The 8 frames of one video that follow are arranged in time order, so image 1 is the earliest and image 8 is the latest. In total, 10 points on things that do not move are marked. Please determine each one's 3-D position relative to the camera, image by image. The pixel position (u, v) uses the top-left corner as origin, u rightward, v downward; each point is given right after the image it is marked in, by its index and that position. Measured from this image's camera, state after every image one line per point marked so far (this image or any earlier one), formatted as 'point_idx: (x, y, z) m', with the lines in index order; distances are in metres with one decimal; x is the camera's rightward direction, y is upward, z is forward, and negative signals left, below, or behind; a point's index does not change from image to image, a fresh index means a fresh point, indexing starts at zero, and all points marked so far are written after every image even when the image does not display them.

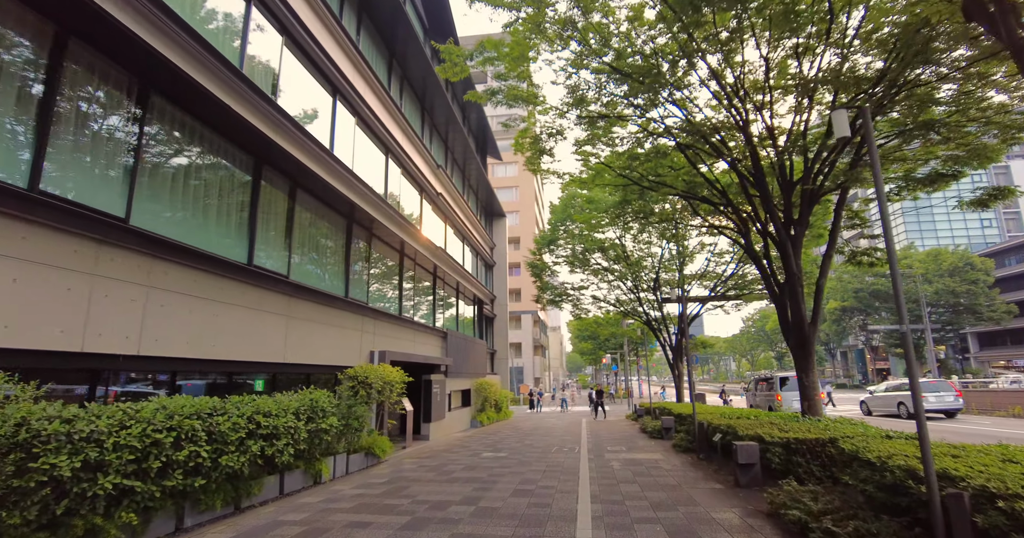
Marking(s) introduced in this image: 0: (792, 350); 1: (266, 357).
0: (+5.5, -1.6, +9.8) m
1: (-3.7, -1.3, +7.3) m
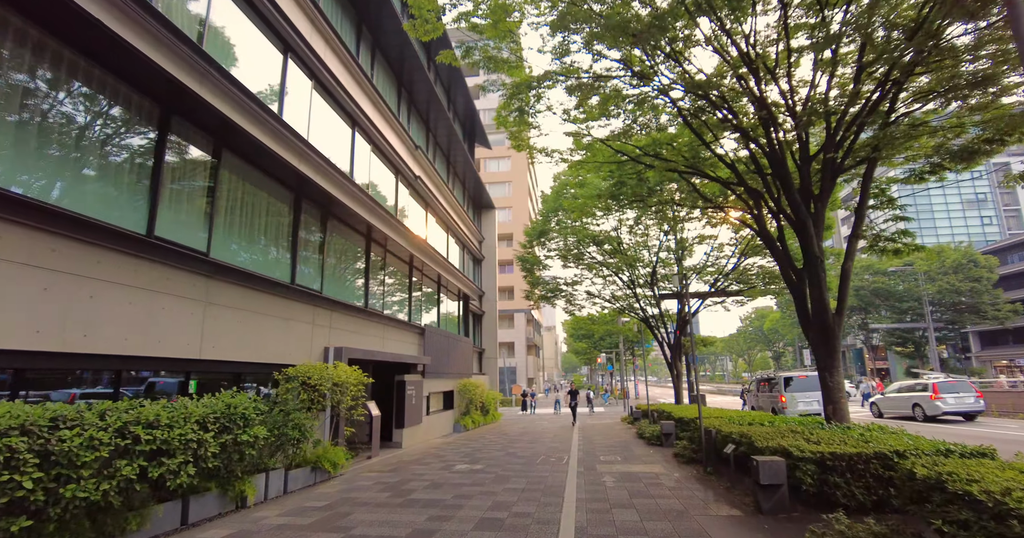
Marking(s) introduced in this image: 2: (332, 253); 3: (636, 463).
0: (+5.1, -1.3, +8.5) m
1: (-4.0, -1.0, +5.9) m
2: (-3.8, +0.2, +11.8) m
3: (+2.3, -3.7, +9.6) m
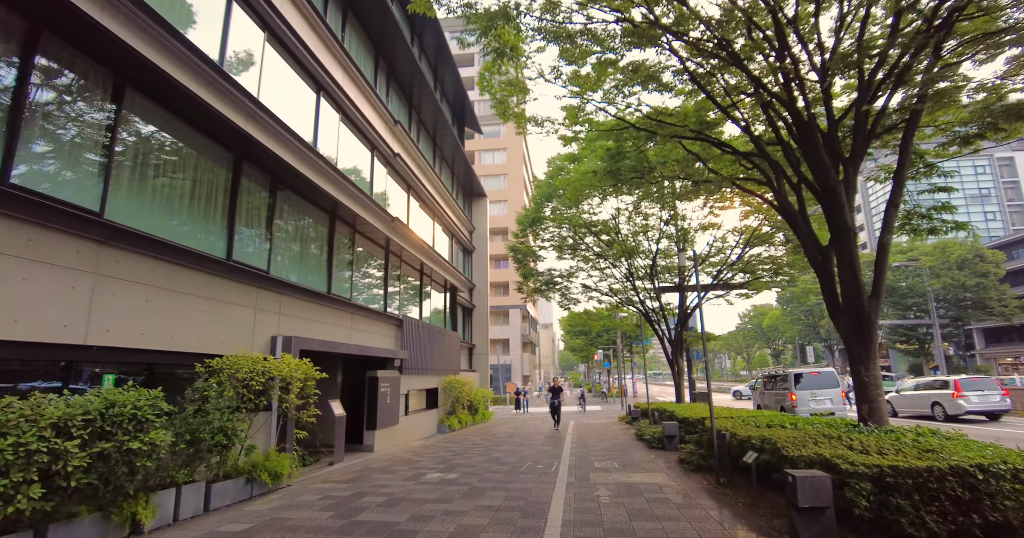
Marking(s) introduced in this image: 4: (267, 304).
0: (+4.8, -0.9, +7.2) m
1: (-4.3, -0.6, +4.6) m
2: (-4.1, +0.6, +10.5) m
3: (+2.0, -3.3, +8.3) m
4: (-3.8, -0.6, +7.8) m
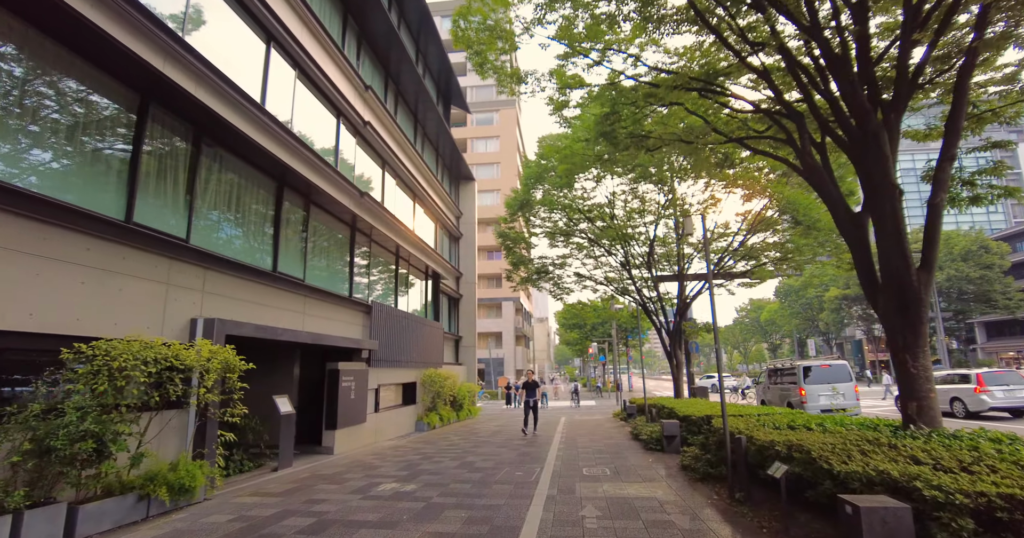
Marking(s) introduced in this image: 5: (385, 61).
0: (+4.4, -0.6, +5.9) m
1: (-4.7, -0.2, +3.3) m
2: (-4.5, +1.0, +9.1) m
3: (+1.6, -2.9, +7.0) m
4: (-4.2, -0.1, +6.4) m
5: (-3.9, +6.2, +15.3) m
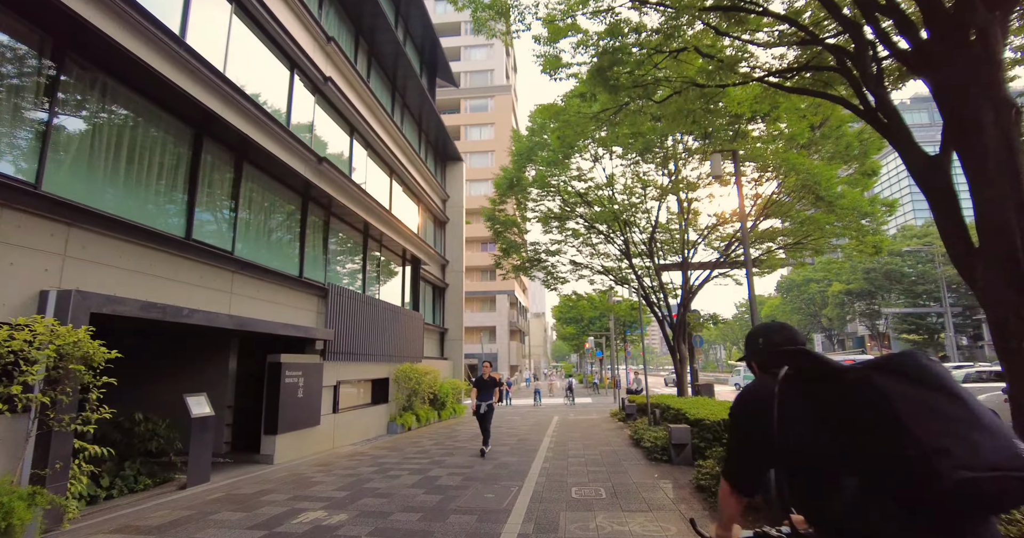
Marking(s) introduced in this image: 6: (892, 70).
0: (+4.1, -0.2, +4.3) m
1: (-5.0, +0.2, +1.6) m
2: (-4.9, +1.4, +7.4) m
3: (+1.3, -2.5, +5.4) m
4: (-4.5, +0.3, +4.7) m
5: (-4.2, +6.7, +13.5) m
6: (+4.7, +2.5, +6.2) m
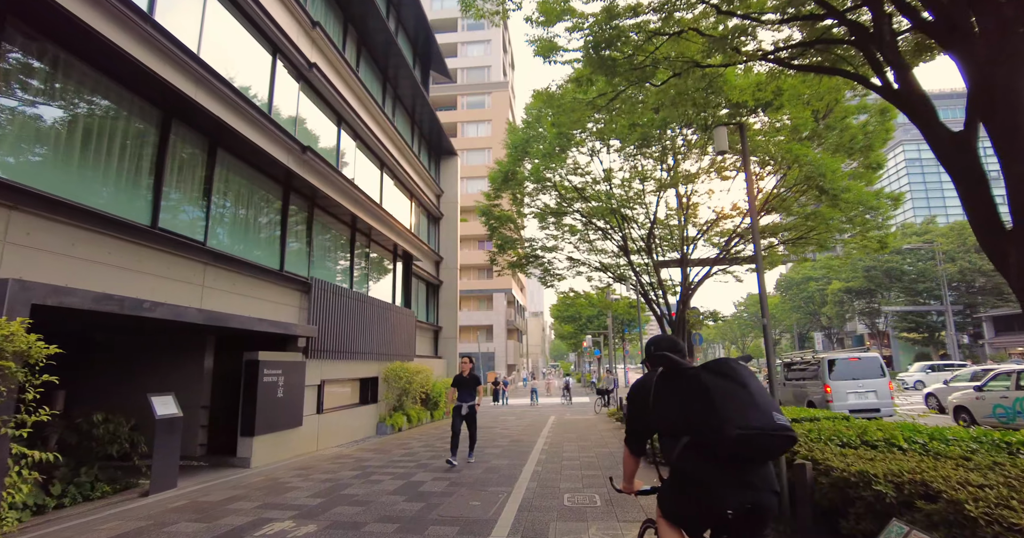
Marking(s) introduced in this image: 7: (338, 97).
0: (+3.9, -0.1, +3.9) m
1: (-5.1, +0.3, +1.1) m
2: (-5.0, +1.5, +6.9) m
3: (+1.1, -2.4, +4.9) m
4: (-4.7, +0.4, +4.3) m
5: (-4.4, +6.8, +13.1) m
6: (+4.6, +2.6, +5.8) m
7: (-4.2, +4.1, +12.2) m
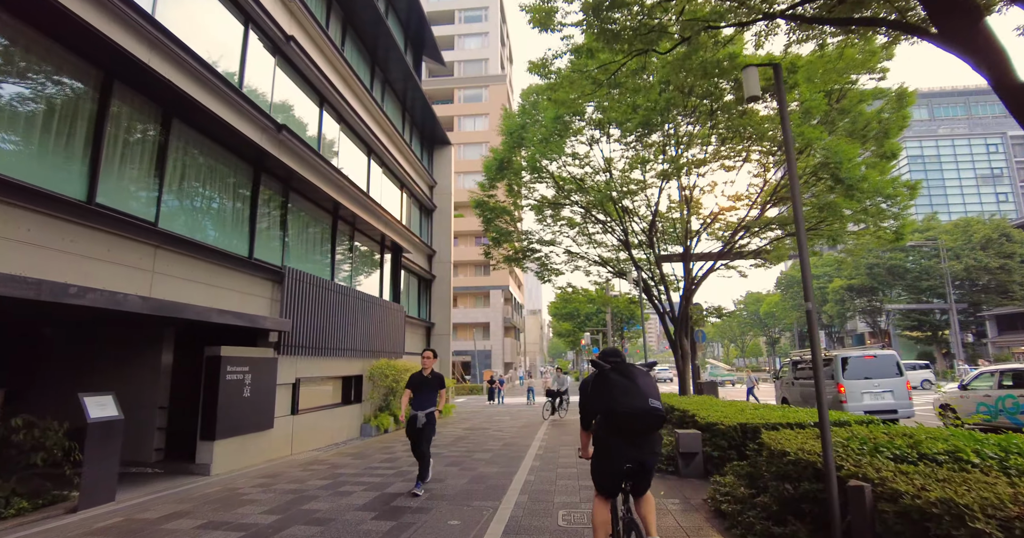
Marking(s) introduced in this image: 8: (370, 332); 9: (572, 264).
0: (+3.8, +0.1, +3.1) m
1: (-5.3, +0.5, +0.3) m
2: (-5.1, +1.7, +6.2) m
3: (+1.0, -2.2, +4.2) m
4: (-4.8, +0.6, +3.5) m
5: (-4.5, +7.1, +12.3) m
6: (+4.4, +2.7, +5.0) m
7: (-4.3, +4.4, +11.4) m
8: (-3.5, -1.5, +12.3) m
9: (+2.3, +0.2, +19.3) m
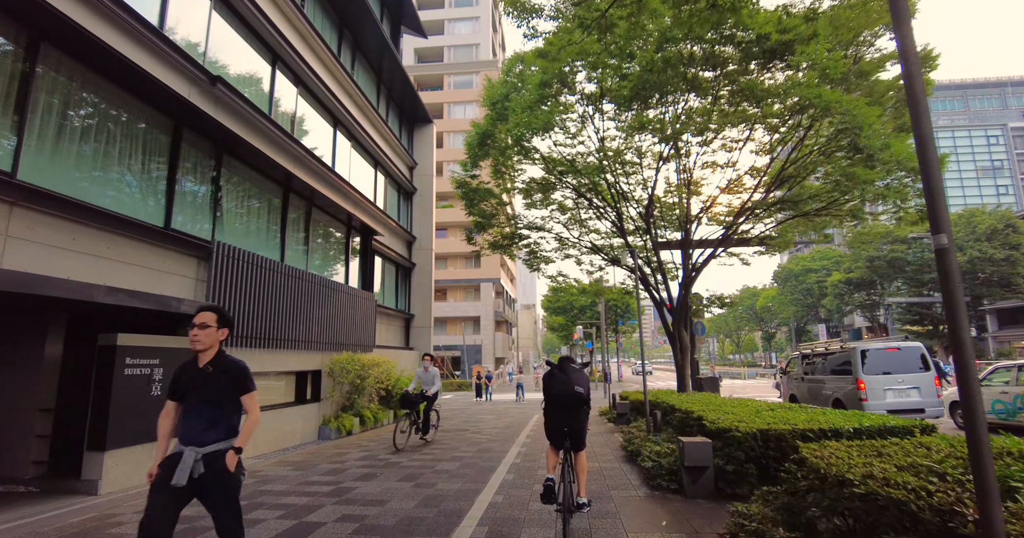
0: (+3.5, +0.4, +1.8) m
1: (-5.6, +0.8, -1.1) m
2: (-5.5, +2.1, +4.7) m
3: (+0.6, -1.9, +2.8) m
4: (-5.1, +0.9, +2.1) m
5: (-4.9, +7.5, +10.8) m
6: (+4.1, +3.1, +3.7) m
7: (-4.8, +4.7, +10.0) m
8: (-4.0, -1.1, +10.9) m
9: (+1.8, +0.7, +18.0) m
